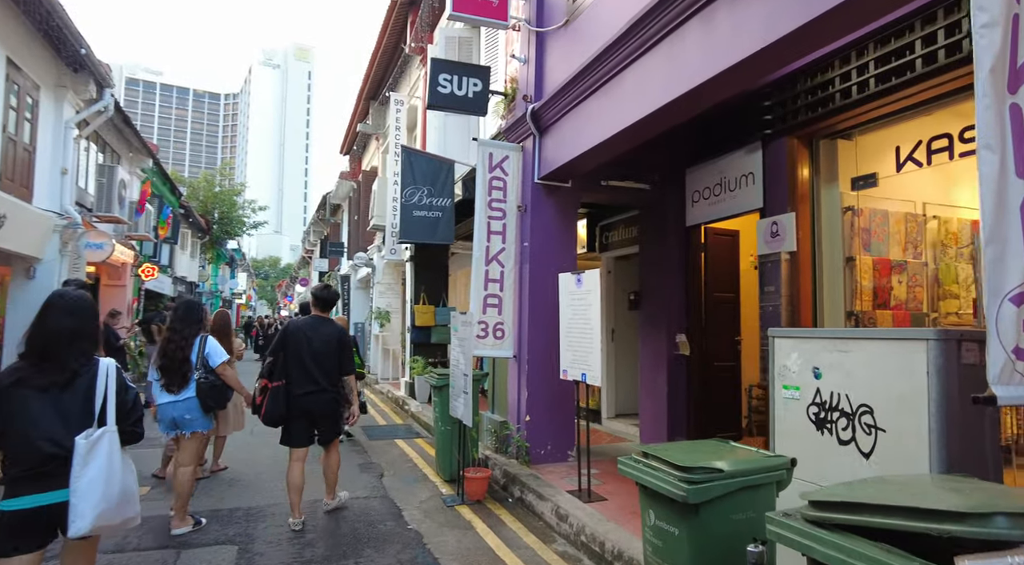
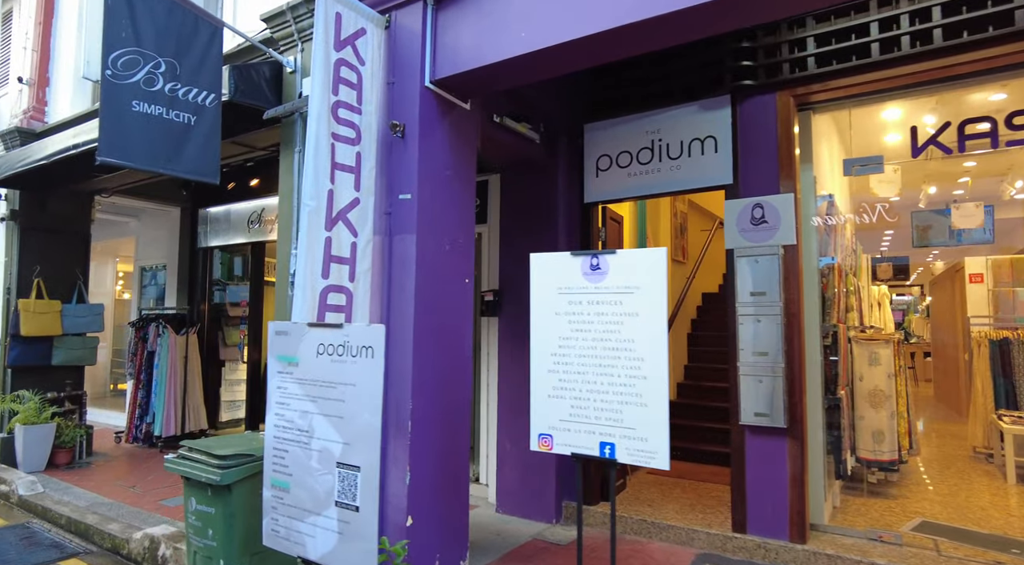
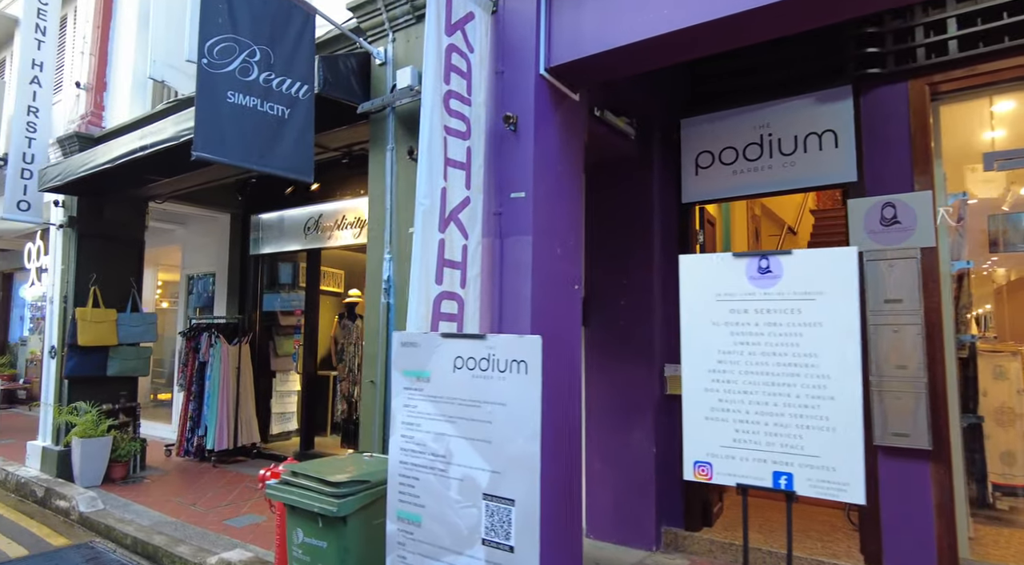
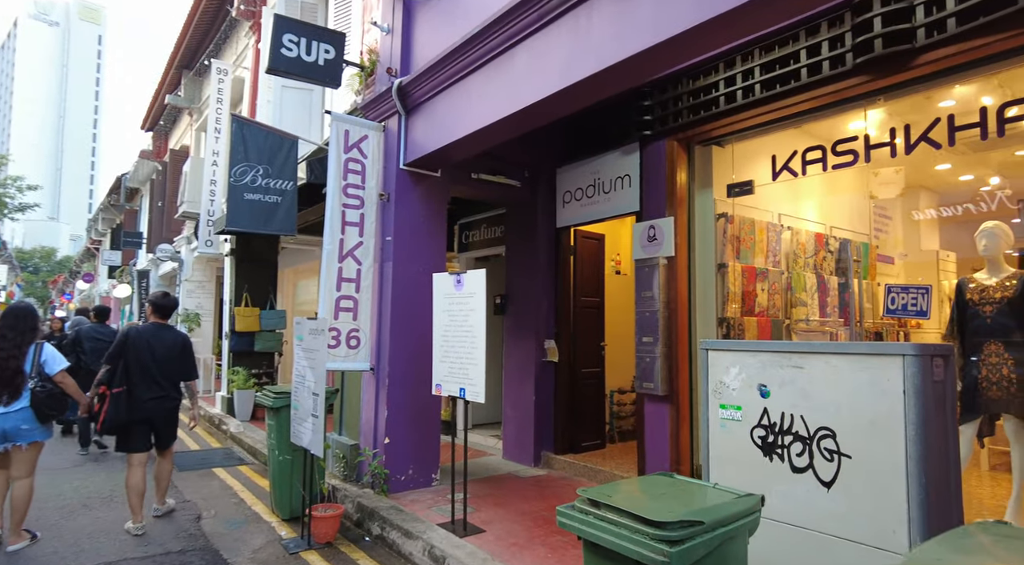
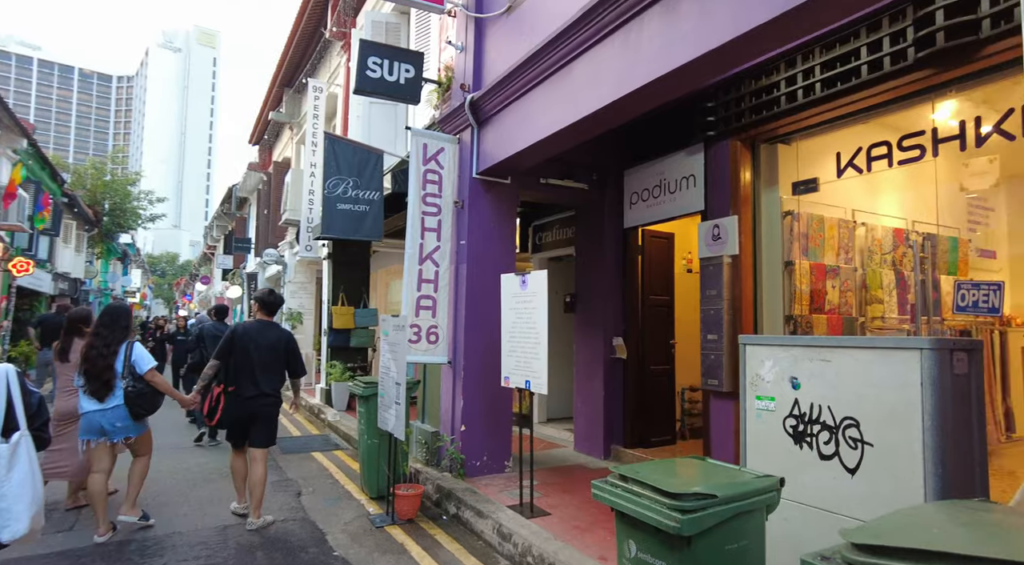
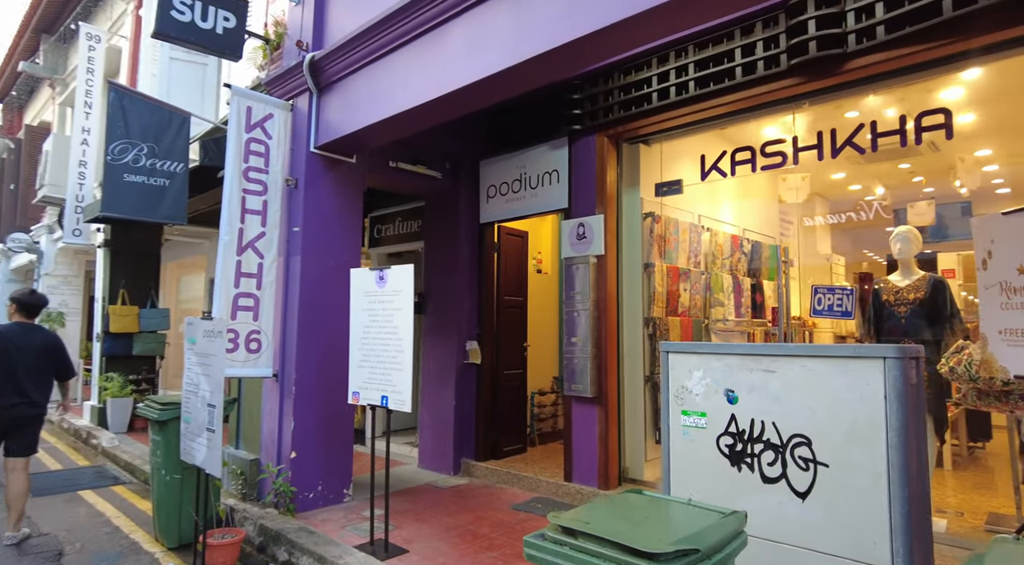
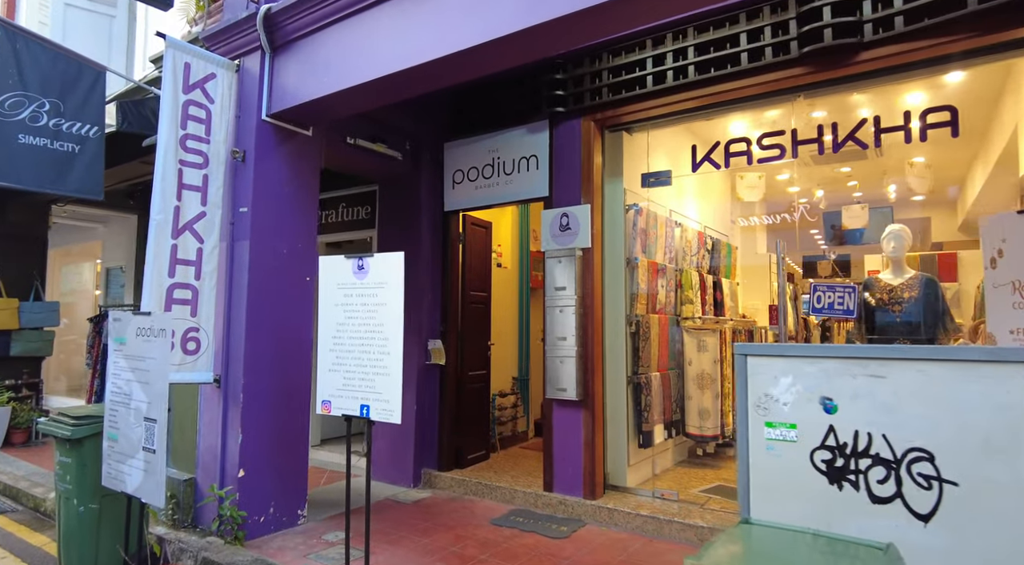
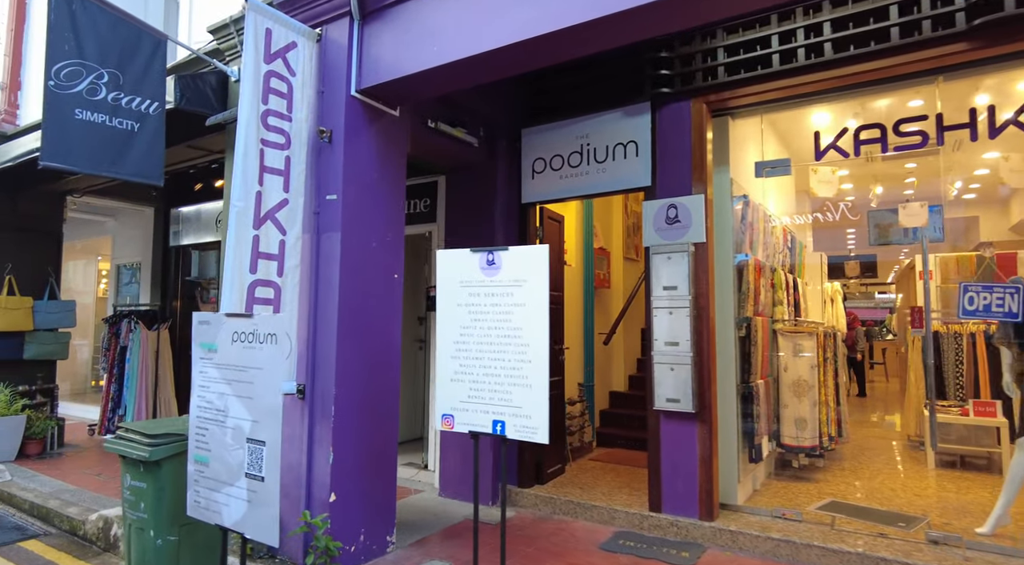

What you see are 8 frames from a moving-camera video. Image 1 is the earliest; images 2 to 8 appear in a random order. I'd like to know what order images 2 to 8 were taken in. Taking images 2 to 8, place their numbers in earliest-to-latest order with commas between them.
5, 4, 6, 7, 8, 2, 3
